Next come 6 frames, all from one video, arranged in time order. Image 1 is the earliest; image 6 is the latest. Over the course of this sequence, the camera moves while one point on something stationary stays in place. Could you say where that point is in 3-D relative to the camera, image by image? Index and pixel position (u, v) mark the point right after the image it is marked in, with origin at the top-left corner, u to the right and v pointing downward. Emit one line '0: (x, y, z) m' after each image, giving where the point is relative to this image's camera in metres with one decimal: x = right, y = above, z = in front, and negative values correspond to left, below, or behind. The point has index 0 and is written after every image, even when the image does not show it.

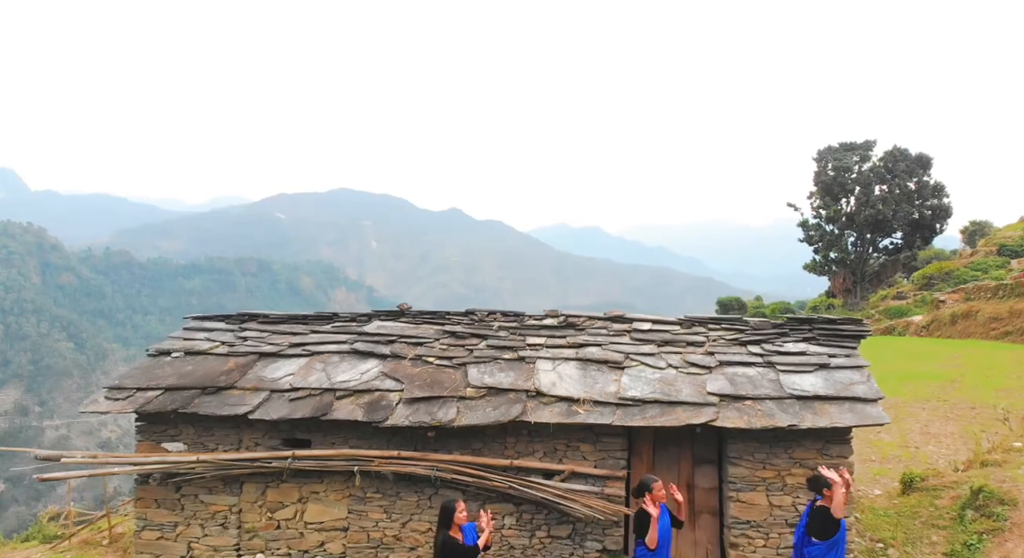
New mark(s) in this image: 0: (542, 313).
0: (+0.3, -0.6, +18.3) m
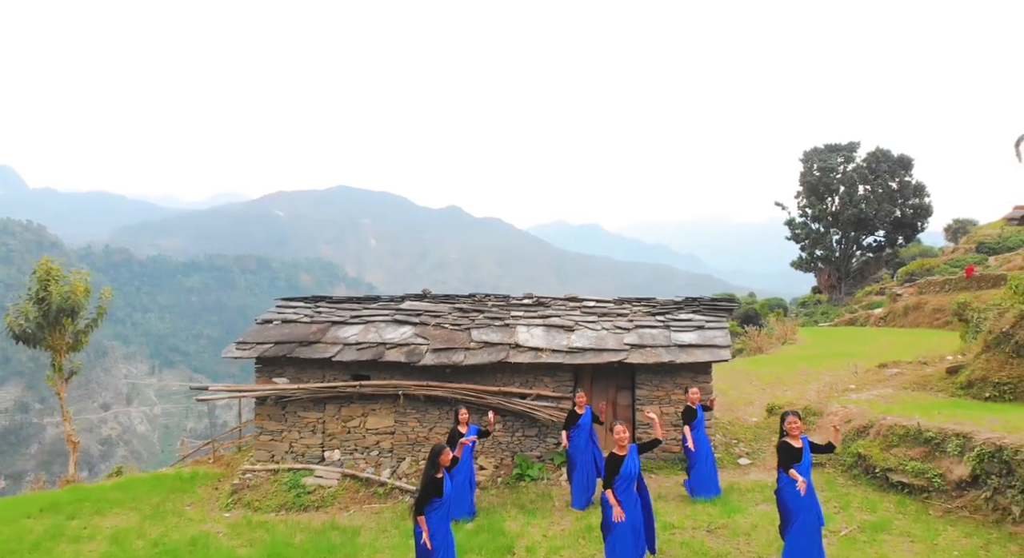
0: (+0.1, -0.5, +21.8) m
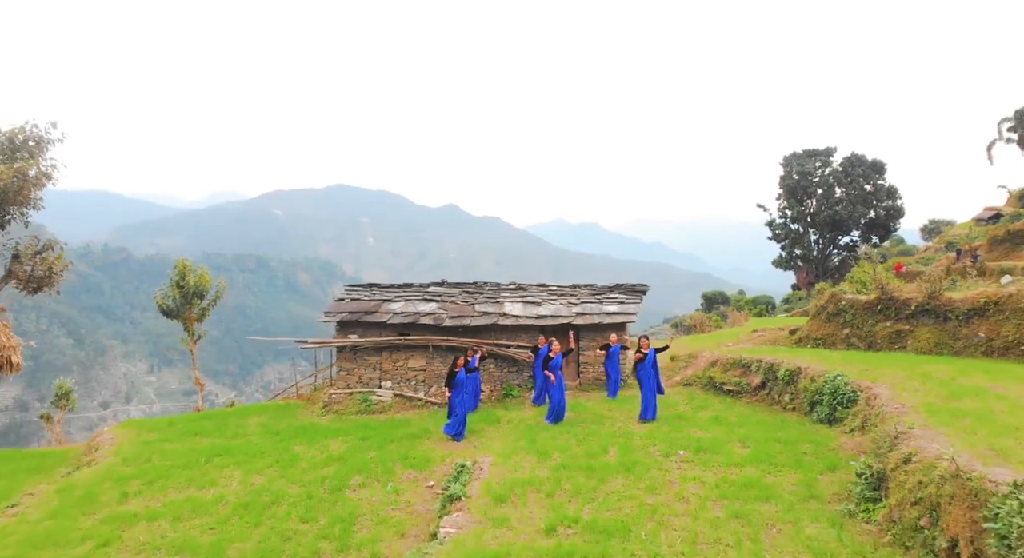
0: (-0.1, -0.3, +27.3) m
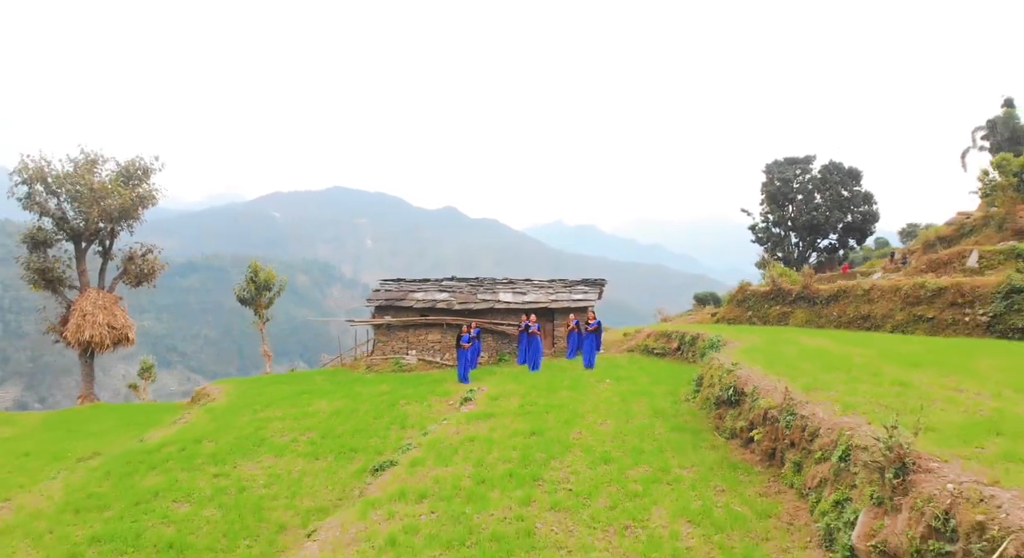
0: (-0.4, -0.2, +32.8) m
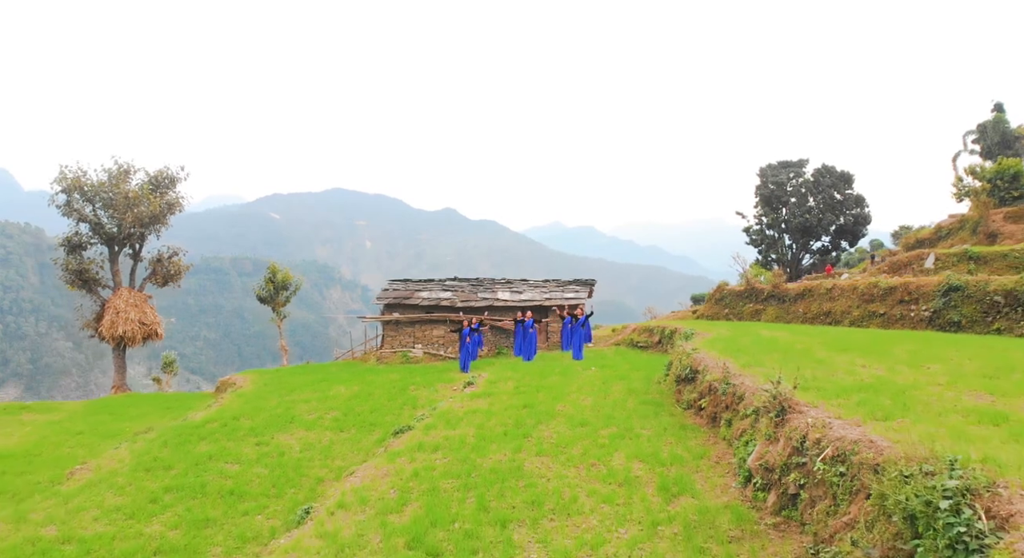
0: (-0.5, -0.2, +34.8) m
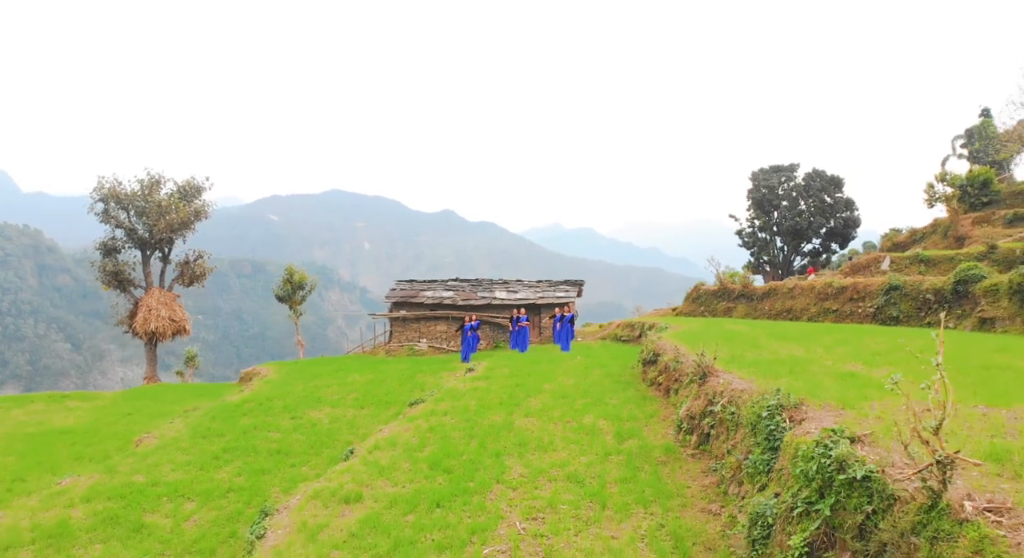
0: (-0.6, -0.3, +37.2) m
